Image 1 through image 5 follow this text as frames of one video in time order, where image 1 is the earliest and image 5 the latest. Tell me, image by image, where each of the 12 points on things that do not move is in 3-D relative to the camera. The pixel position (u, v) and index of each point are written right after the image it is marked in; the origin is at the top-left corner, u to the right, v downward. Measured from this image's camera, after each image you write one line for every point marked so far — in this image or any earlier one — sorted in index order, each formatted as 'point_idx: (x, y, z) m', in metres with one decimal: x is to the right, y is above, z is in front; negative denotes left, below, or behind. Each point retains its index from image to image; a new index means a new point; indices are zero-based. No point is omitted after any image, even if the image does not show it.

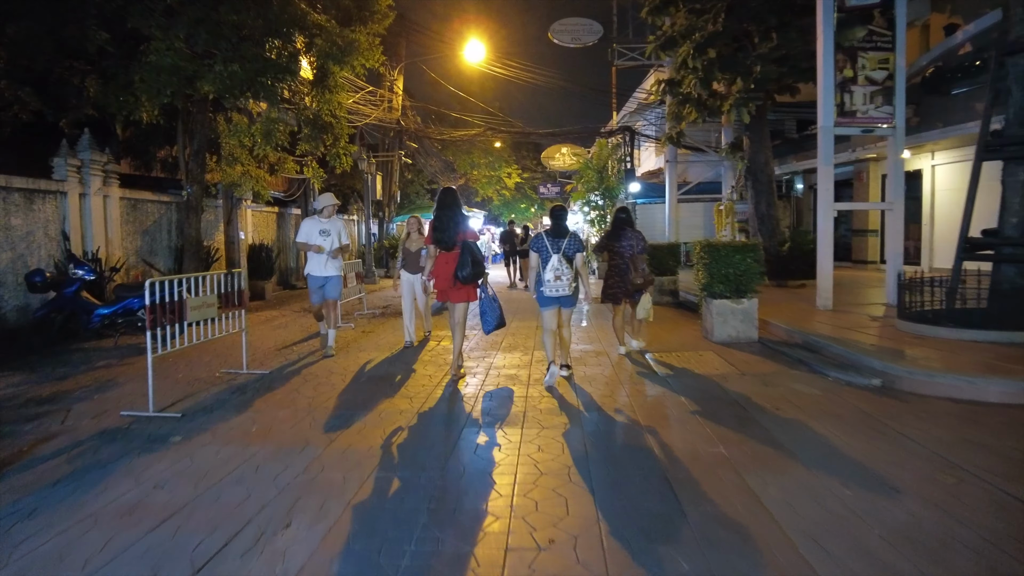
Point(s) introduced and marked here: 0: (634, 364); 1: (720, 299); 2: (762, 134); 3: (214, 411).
0: (+1.4, -0.9, +7.8) m
1: (+2.6, -0.1, +8.5) m
2: (+5.7, +3.5, +15.5) m
3: (-2.5, -1.0, +5.6) m
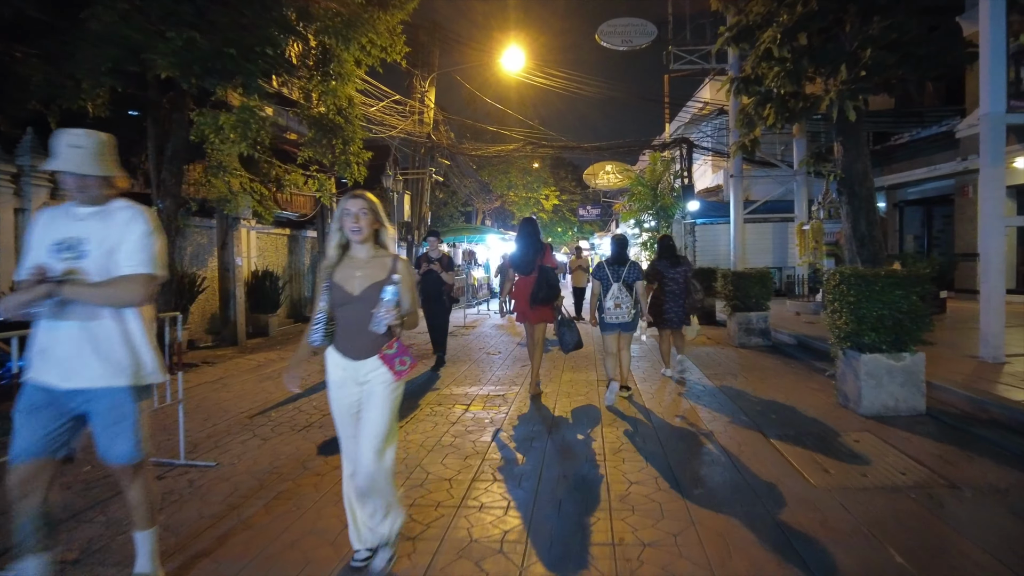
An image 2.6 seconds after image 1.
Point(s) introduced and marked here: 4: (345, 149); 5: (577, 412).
0: (+1.9, -1.3, +5.3) m
1: (+3.2, -0.6, +5.9) m
2: (+6.6, +2.8, +12.9) m
3: (-2.1, -1.4, +3.3) m
4: (-2.5, +2.0, +10.0) m
5: (+0.6, -1.2, +6.7) m
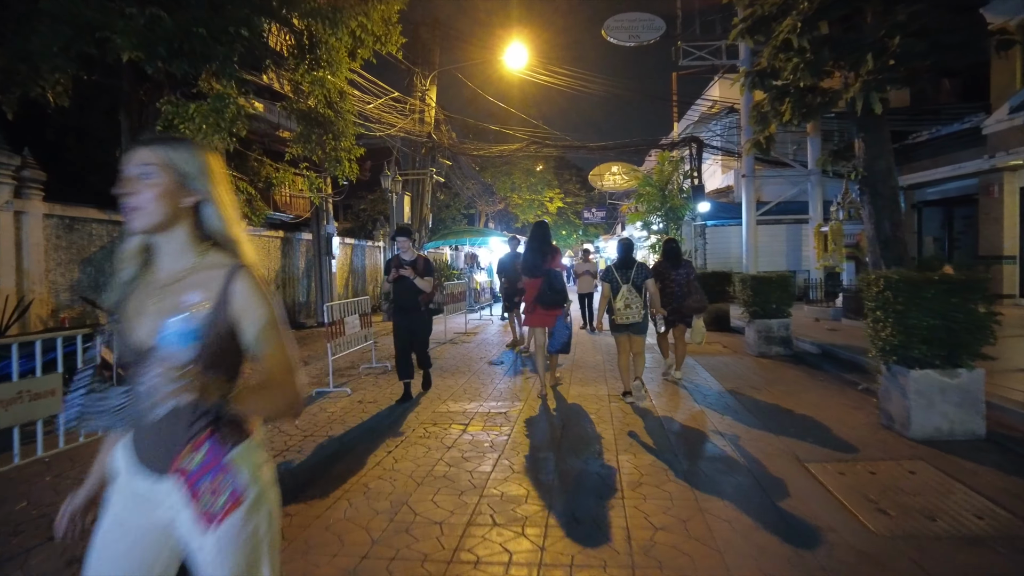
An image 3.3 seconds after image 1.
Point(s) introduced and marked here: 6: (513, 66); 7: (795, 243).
0: (+1.9, -1.3, +4.6) m
1: (+3.2, -0.6, +5.2) m
2: (+6.6, +2.7, +12.2) m
3: (-2.1, -1.4, +2.6) m
4: (-2.4, +2.0, +9.3) m
5: (+0.6, -1.3, +6.0) m
6: (0.0, +6.4, +19.7) m
7: (+8.3, +1.3, +20.0) m
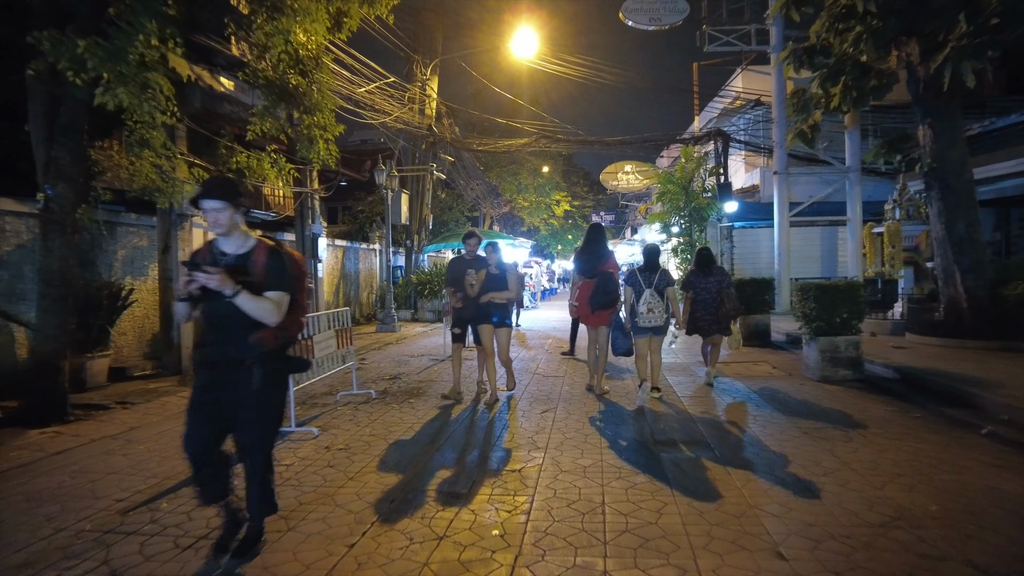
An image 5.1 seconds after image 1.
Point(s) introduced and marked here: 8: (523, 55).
0: (+2.0, -1.4, +2.8) m
1: (+3.3, -0.7, +3.5) m
2: (+6.8, +2.6, +10.4) m
3: (-2.0, -1.4, +0.9) m
4: (-2.3, +1.9, +7.6) m
5: (+0.8, -1.4, +4.2) m
6: (+0.3, +6.2, +18.0) m
7: (+8.5, +1.1, +18.2) m
8: (+0.3, +6.3, +18.1) m
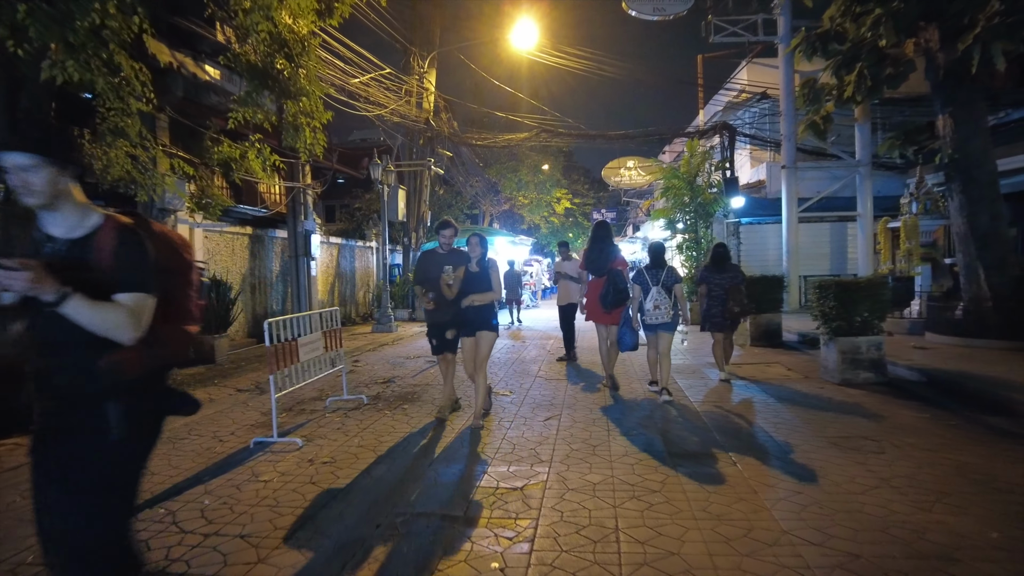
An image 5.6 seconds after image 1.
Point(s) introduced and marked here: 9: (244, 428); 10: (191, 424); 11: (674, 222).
0: (+2.0, -1.4, +2.3) m
1: (+3.3, -0.7, +3.0) m
2: (+6.8, +2.6, +9.9) m
3: (-2.0, -1.4, +0.4) m
4: (-2.3, +1.9, +7.1) m
5: (+0.8, -1.3, +3.7) m
6: (+0.3, +6.3, +17.5) m
7: (+8.5, +1.2, +17.7) m
8: (+0.3, +6.3, +17.6) m
9: (-2.5, -1.3, +6.4) m
10: (-3.1, -1.3, +6.5) m
11: (+4.0, +1.6, +16.5) m
